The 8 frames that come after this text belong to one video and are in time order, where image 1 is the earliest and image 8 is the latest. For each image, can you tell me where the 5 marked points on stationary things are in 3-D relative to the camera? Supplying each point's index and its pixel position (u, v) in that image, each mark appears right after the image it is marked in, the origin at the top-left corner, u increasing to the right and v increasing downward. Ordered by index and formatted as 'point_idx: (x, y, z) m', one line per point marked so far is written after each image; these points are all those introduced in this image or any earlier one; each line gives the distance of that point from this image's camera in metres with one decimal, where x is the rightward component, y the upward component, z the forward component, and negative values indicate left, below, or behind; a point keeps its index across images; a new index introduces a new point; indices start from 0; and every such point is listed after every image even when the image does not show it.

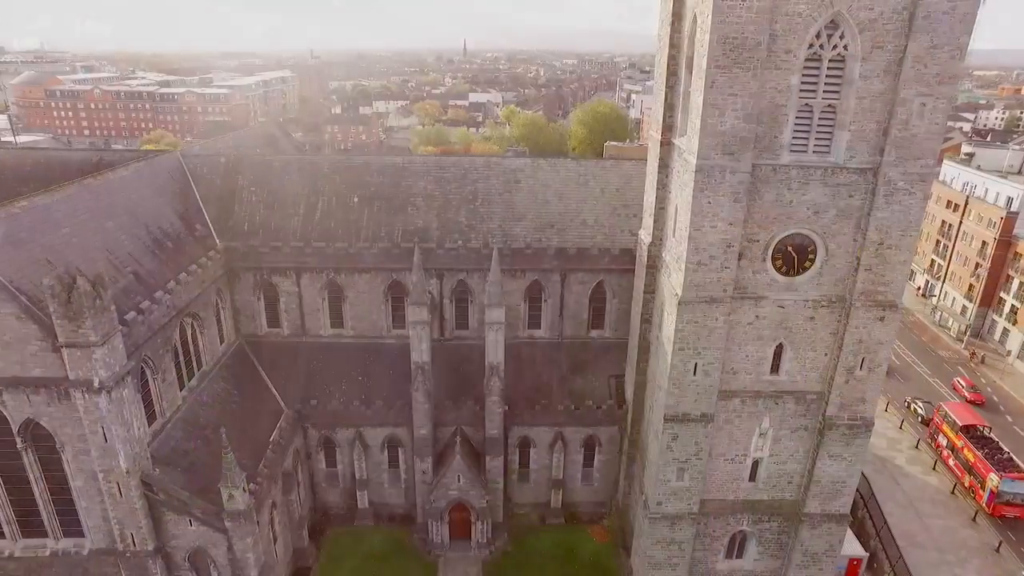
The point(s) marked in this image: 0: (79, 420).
0: (-14.4, -4.4, +19.0) m
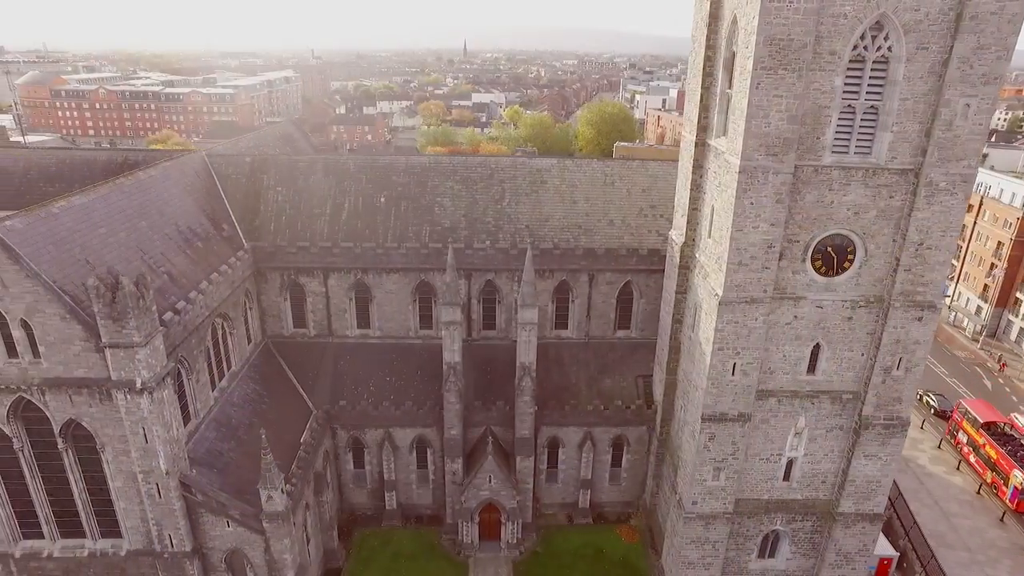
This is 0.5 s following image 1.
0: (-13.0, -4.4, +19.0) m
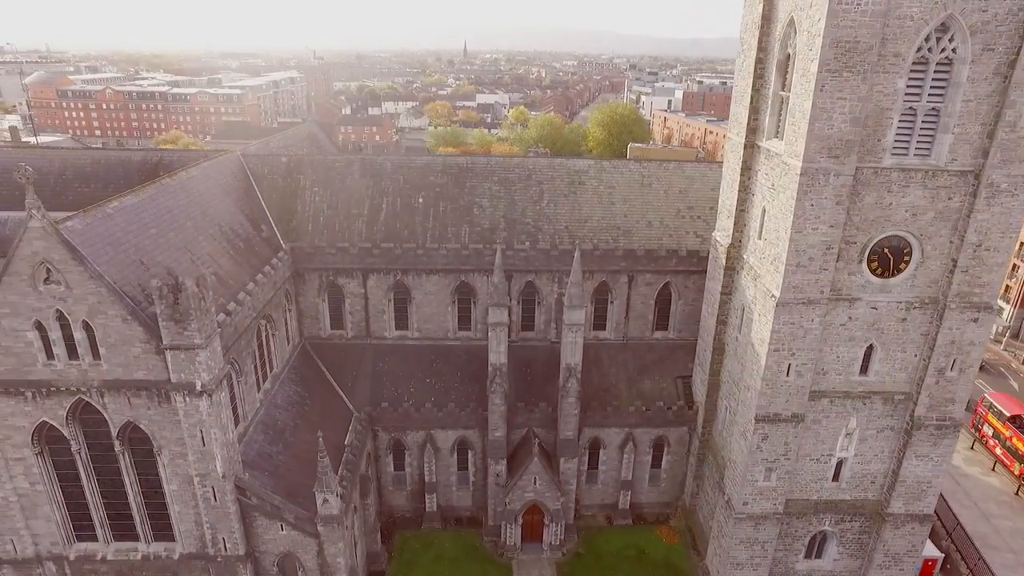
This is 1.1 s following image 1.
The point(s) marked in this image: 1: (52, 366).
0: (-11.0, -4.4, +18.9) m
1: (-14.6, -2.5, +18.3) m
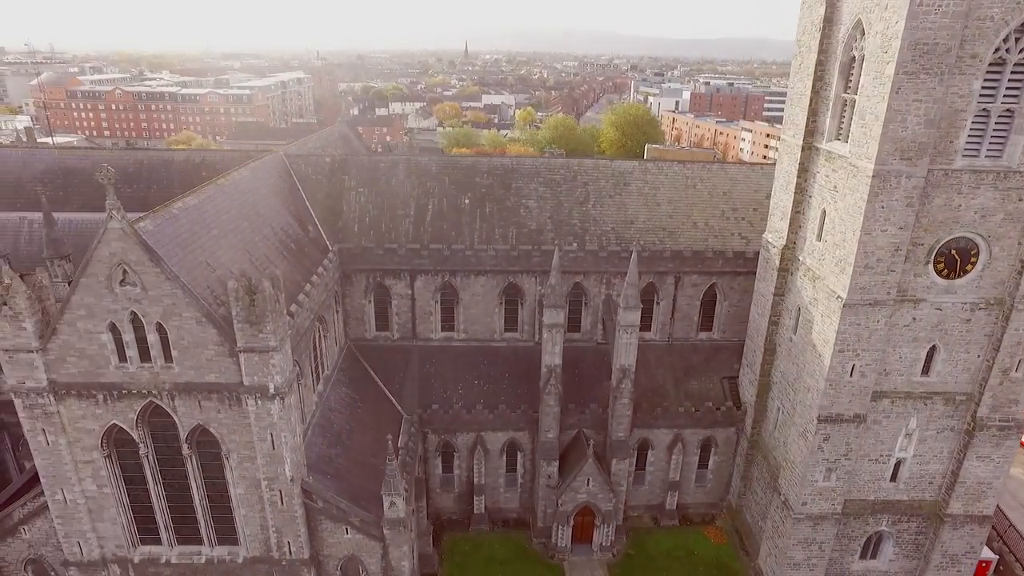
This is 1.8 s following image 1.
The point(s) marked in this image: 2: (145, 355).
0: (-8.6, -4.5, +18.8) m
1: (-12.2, -2.6, +18.2) m
2: (-11.6, -2.1, +18.2) m
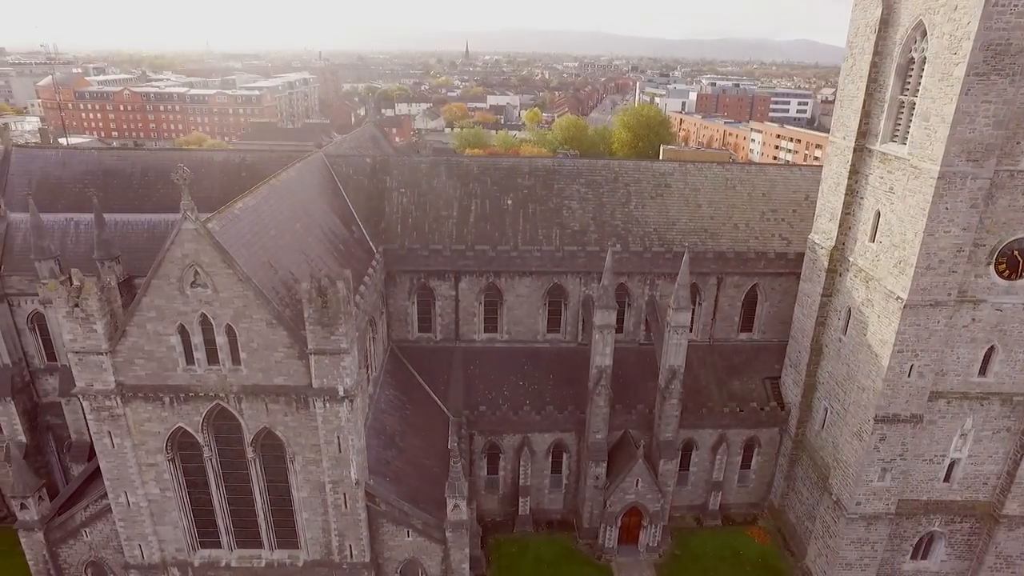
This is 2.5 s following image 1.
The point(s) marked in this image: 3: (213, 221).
0: (-6.4, -4.6, +18.7) m
1: (-10.0, -2.6, +18.1) m
2: (-9.4, -2.2, +18.1) m
3: (-9.4, +2.1, +18.2) m
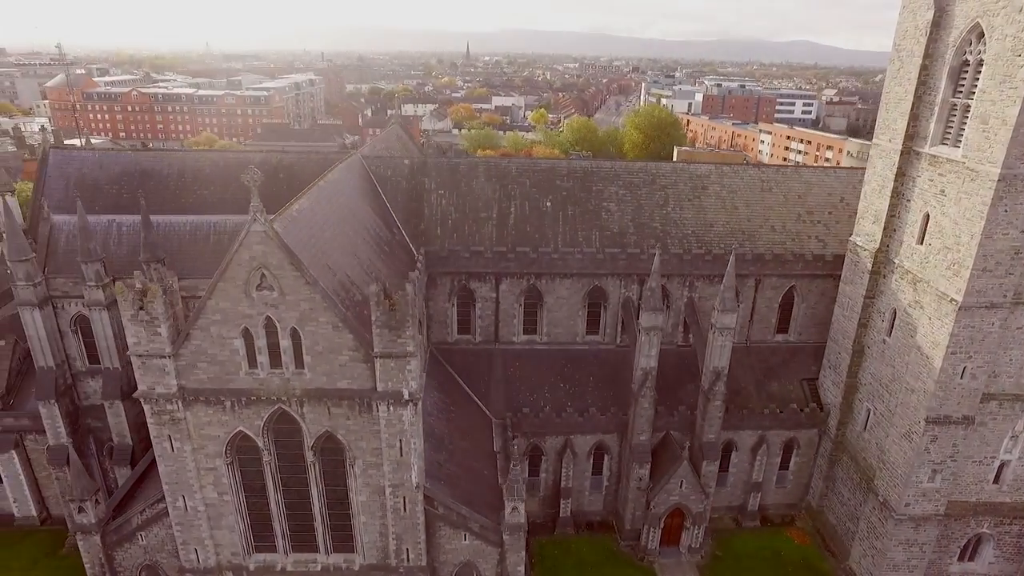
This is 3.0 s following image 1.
0: (-4.4, -4.7, +18.6) m
1: (-8.0, -2.7, +18.0) m
2: (-7.4, -2.3, +18.1) m
3: (-7.4, +2.0, +18.2) m
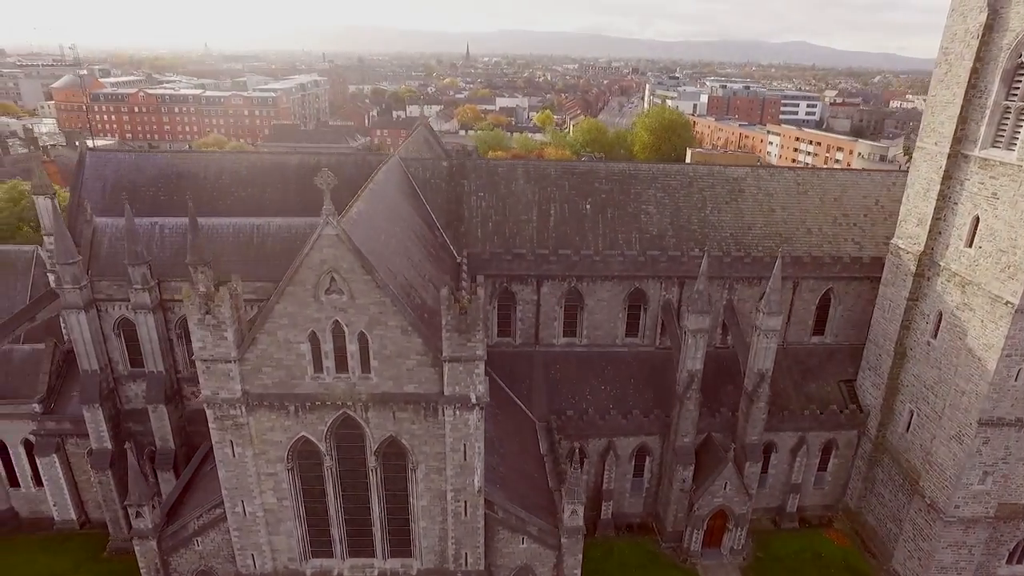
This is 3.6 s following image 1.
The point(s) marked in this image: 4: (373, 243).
0: (-2.3, -4.8, +18.5) m
1: (-5.9, -2.8, +17.9) m
2: (-5.3, -2.4, +18.0) m
3: (-5.3, +1.9, +18.1) m
4: (-4.7, +1.4, +19.5) m
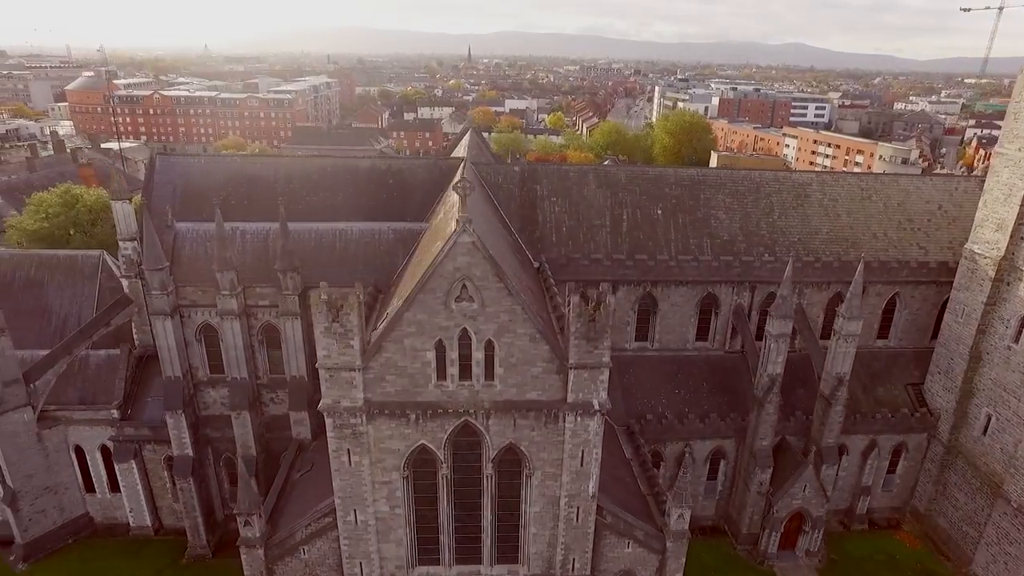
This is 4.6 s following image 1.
0: (+1.5, -5.0, +18.5) m
1: (-2.1, -3.1, +17.9) m
2: (-1.5, -2.6, +17.9) m
3: (-1.5, +1.6, +18.0) m
4: (-1.0, +1.2, +19.5) m
